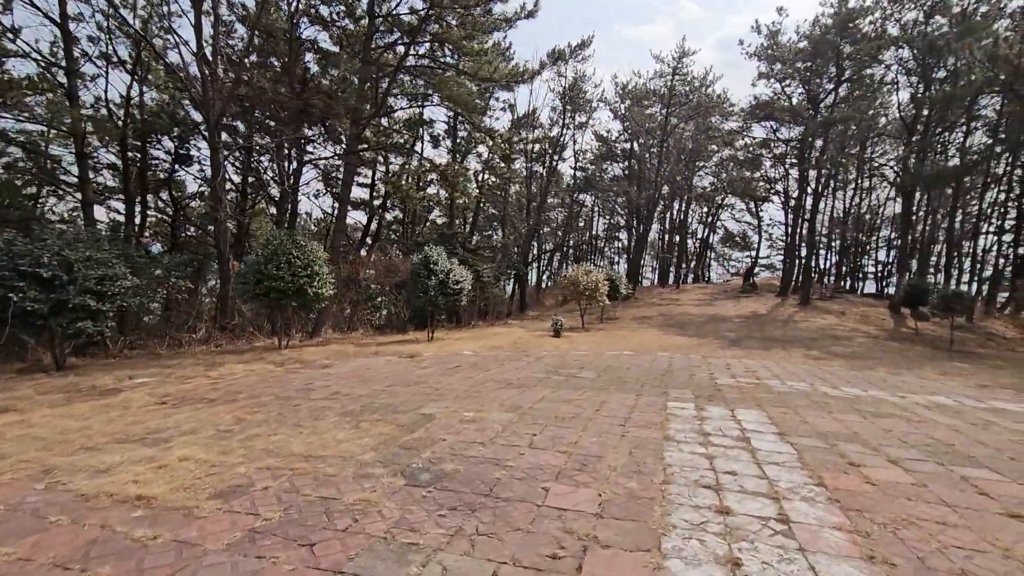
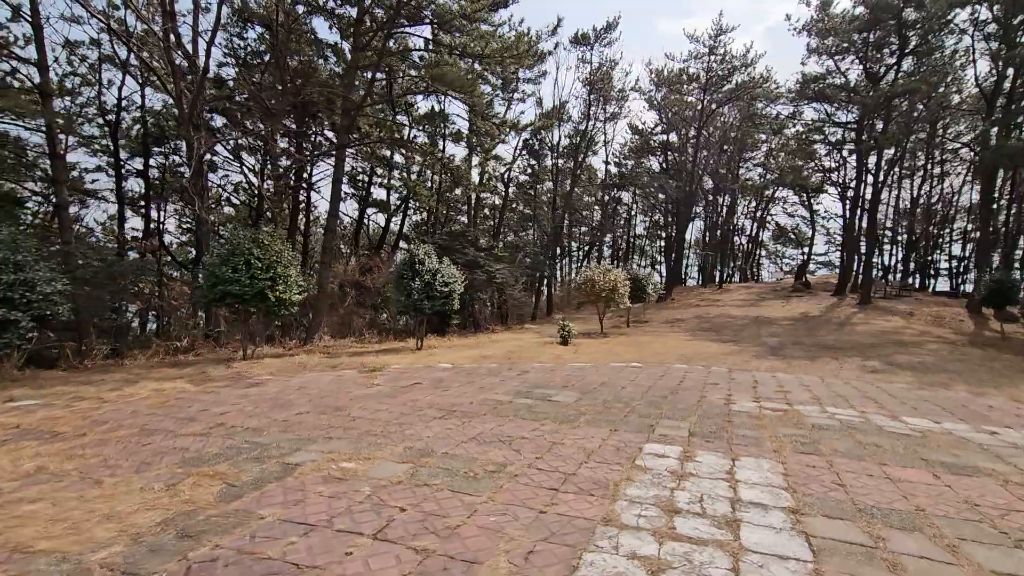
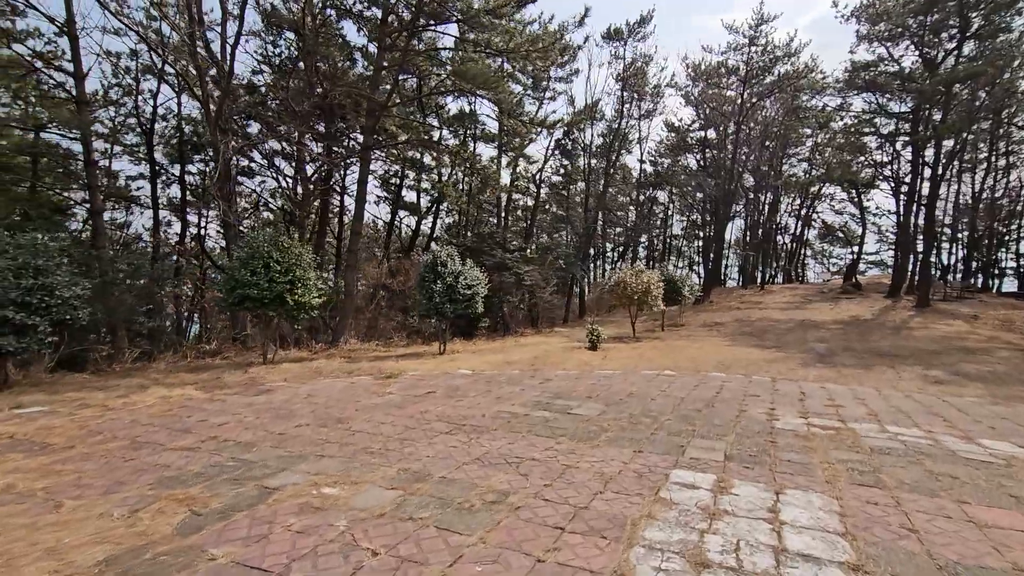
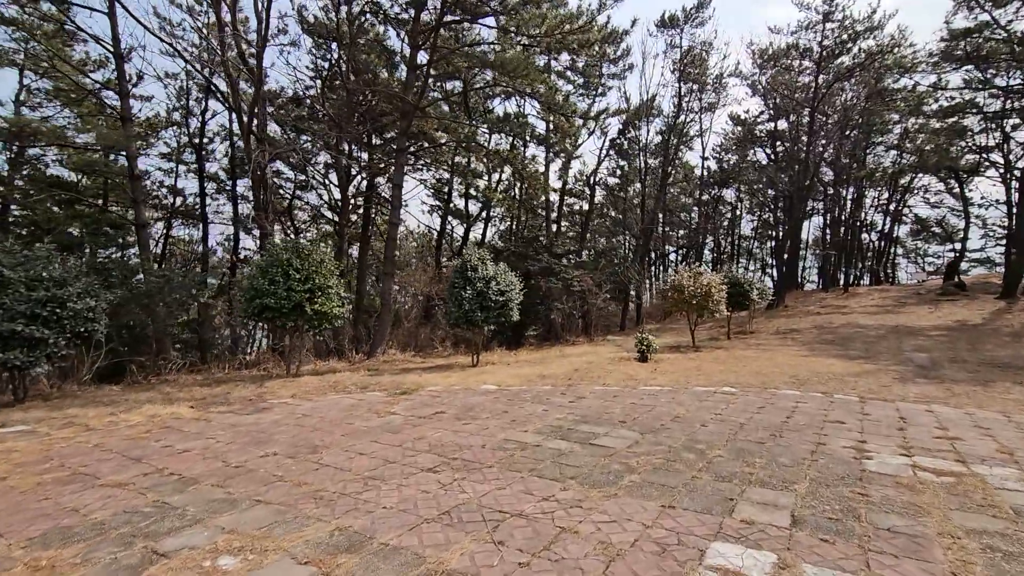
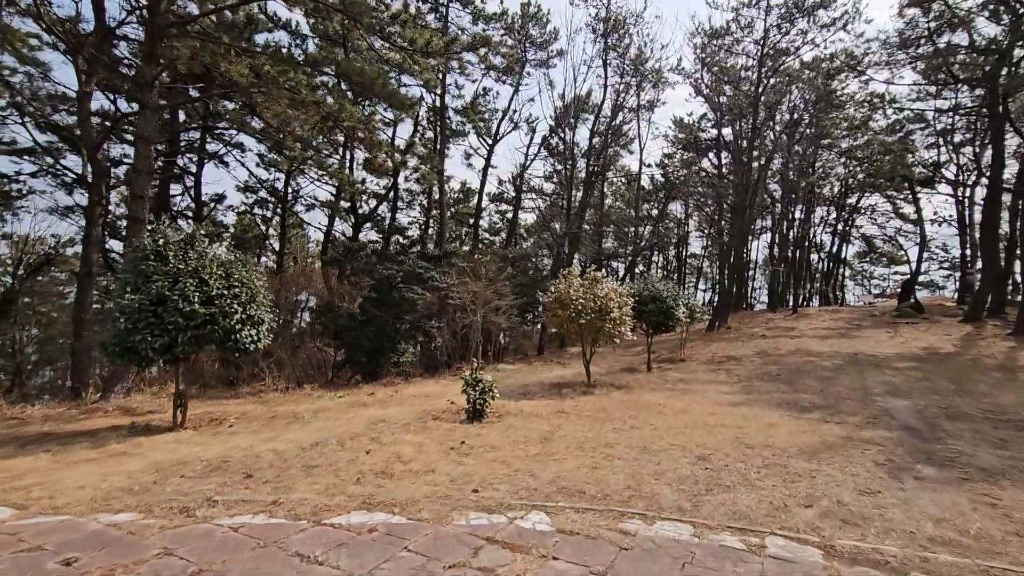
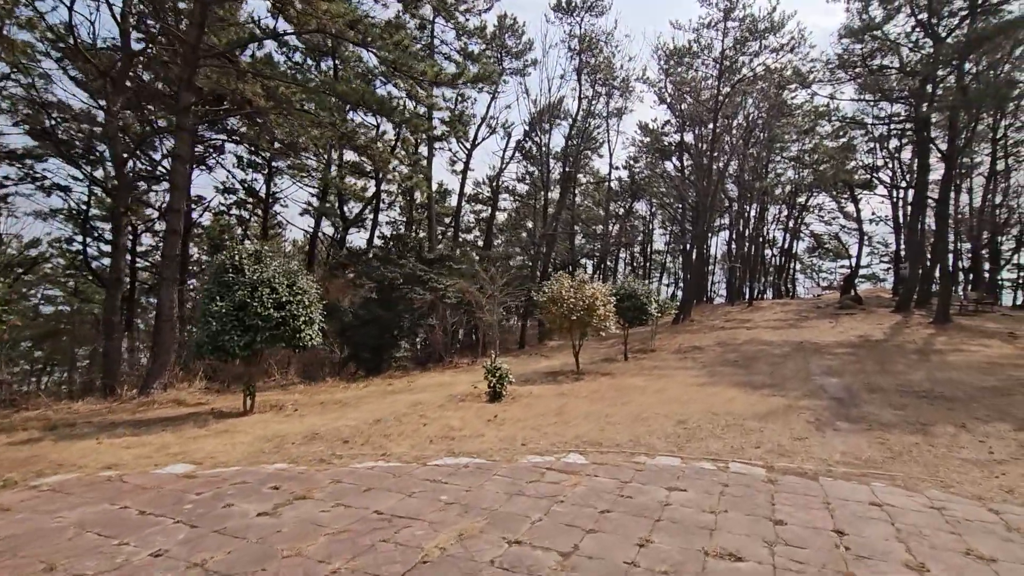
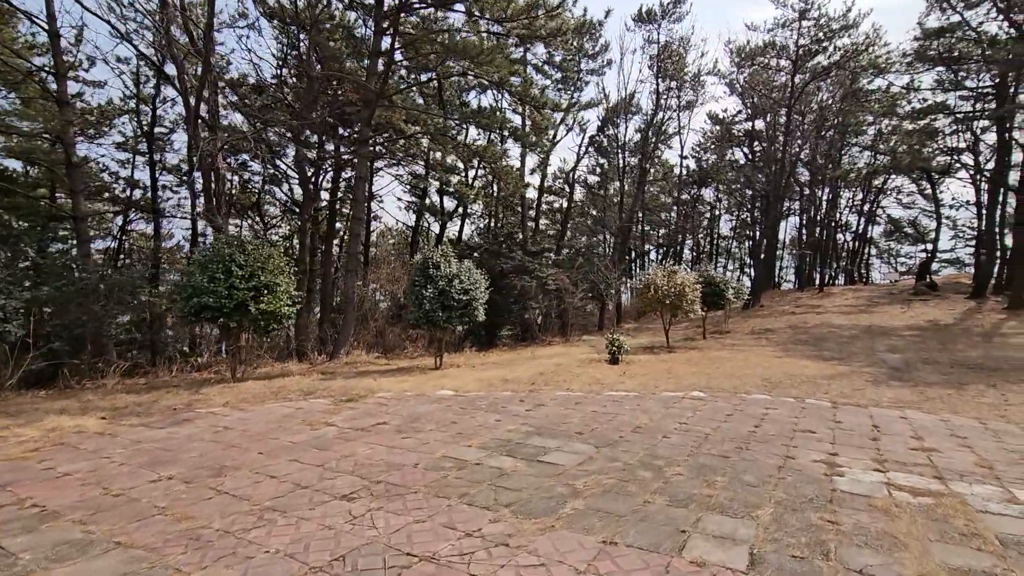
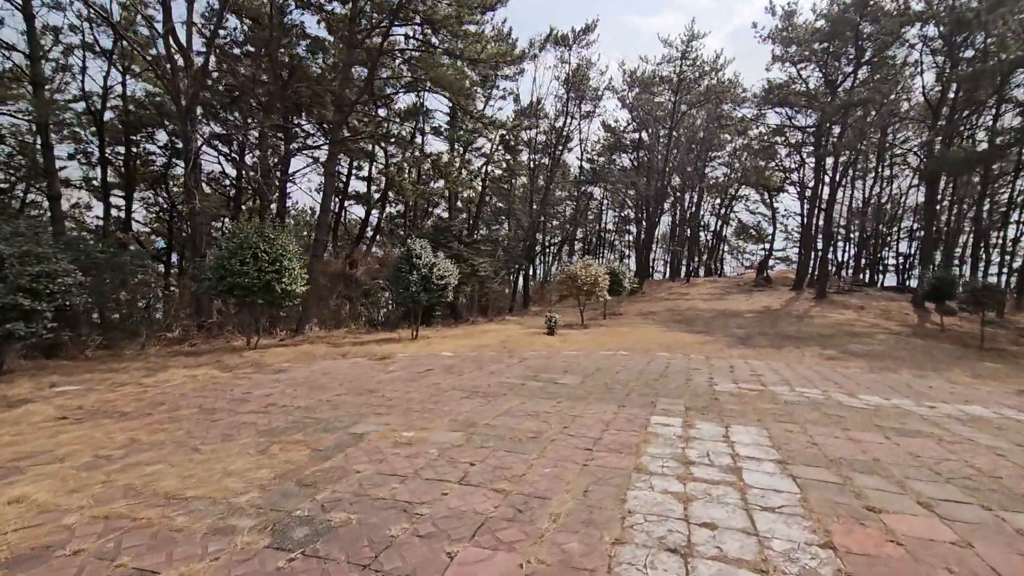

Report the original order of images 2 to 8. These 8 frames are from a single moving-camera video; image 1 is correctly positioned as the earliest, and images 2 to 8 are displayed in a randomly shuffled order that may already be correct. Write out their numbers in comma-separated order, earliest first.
8, 2, 3, 4, 7, 6, 5
